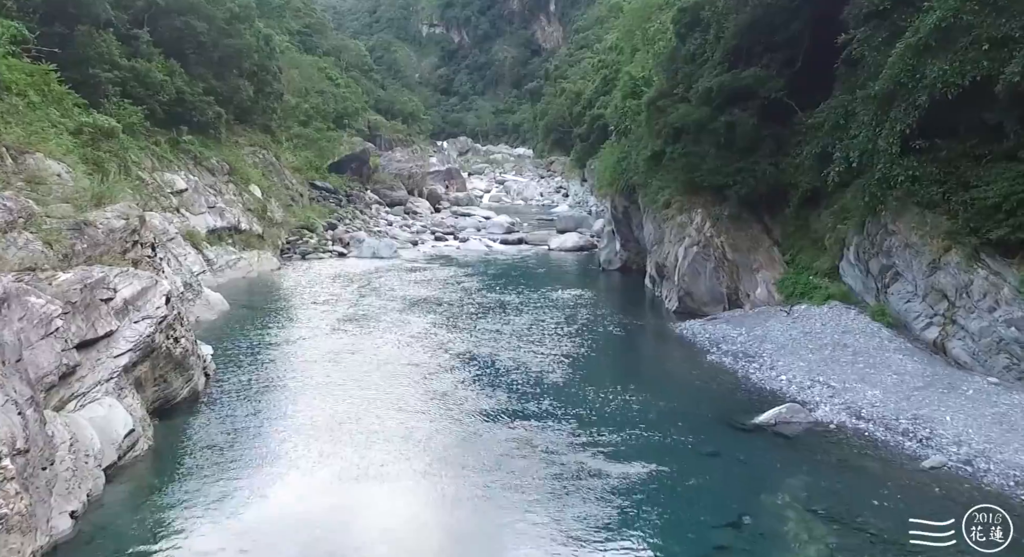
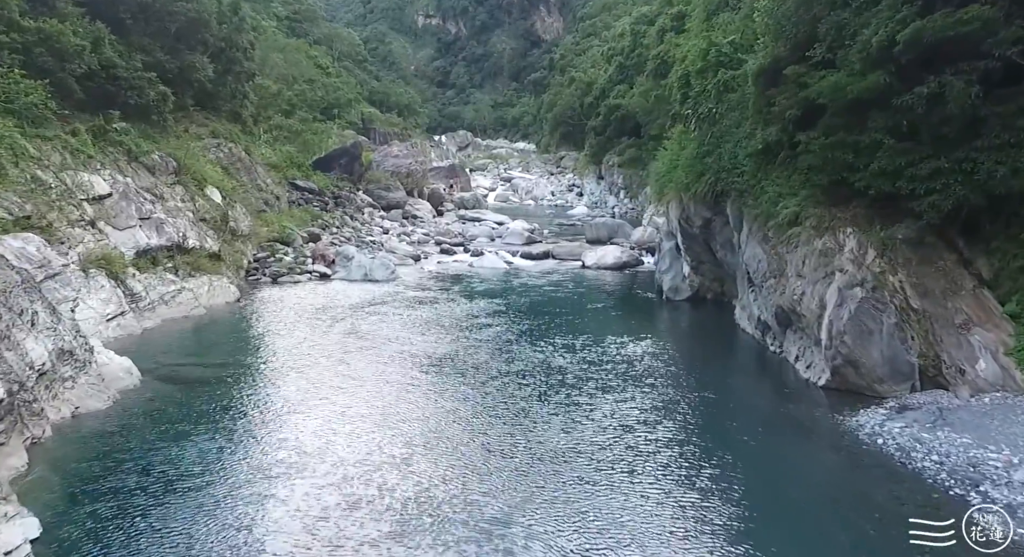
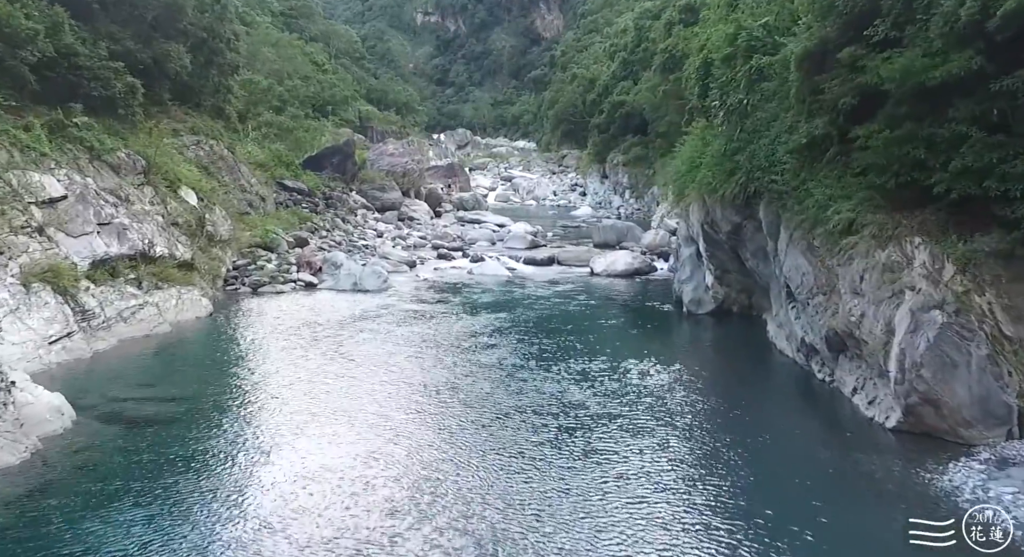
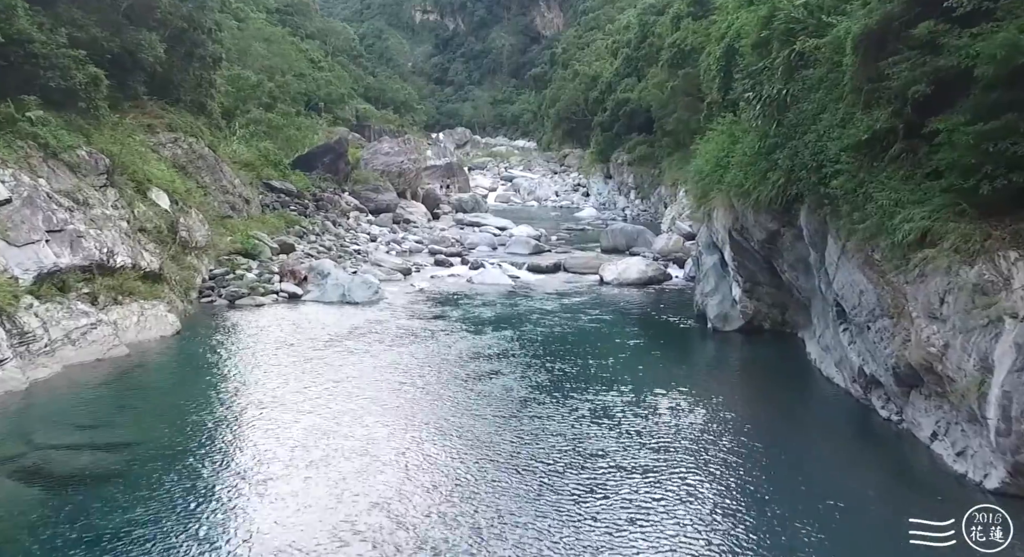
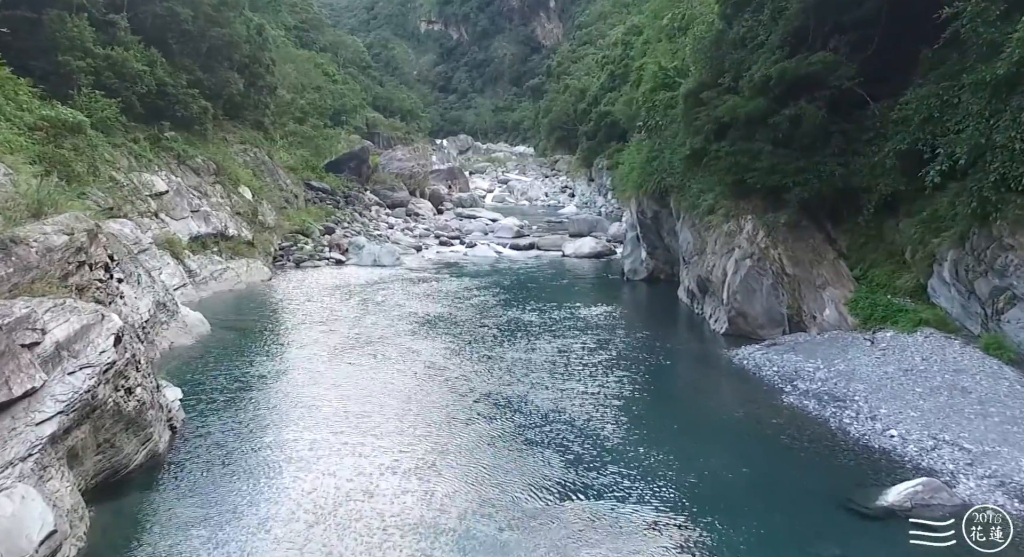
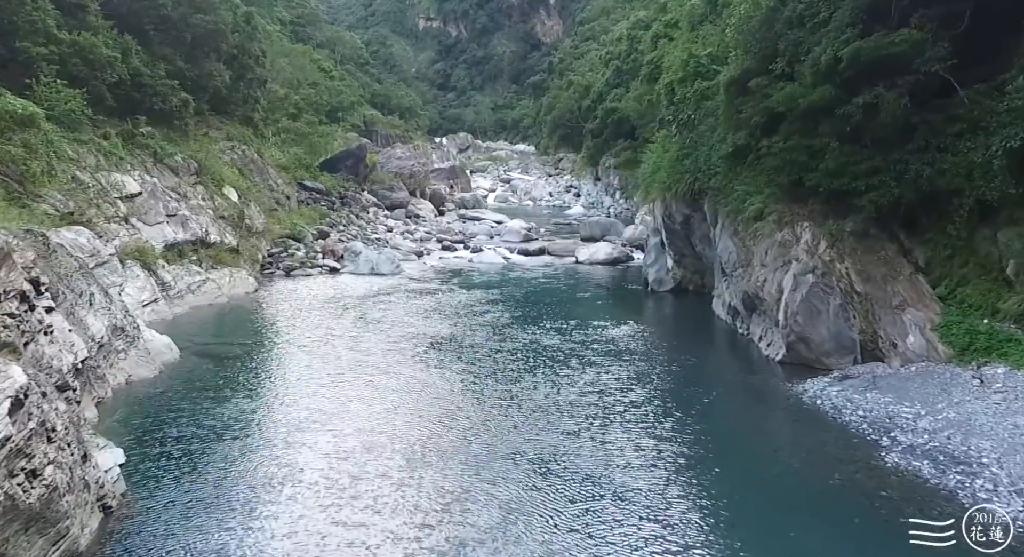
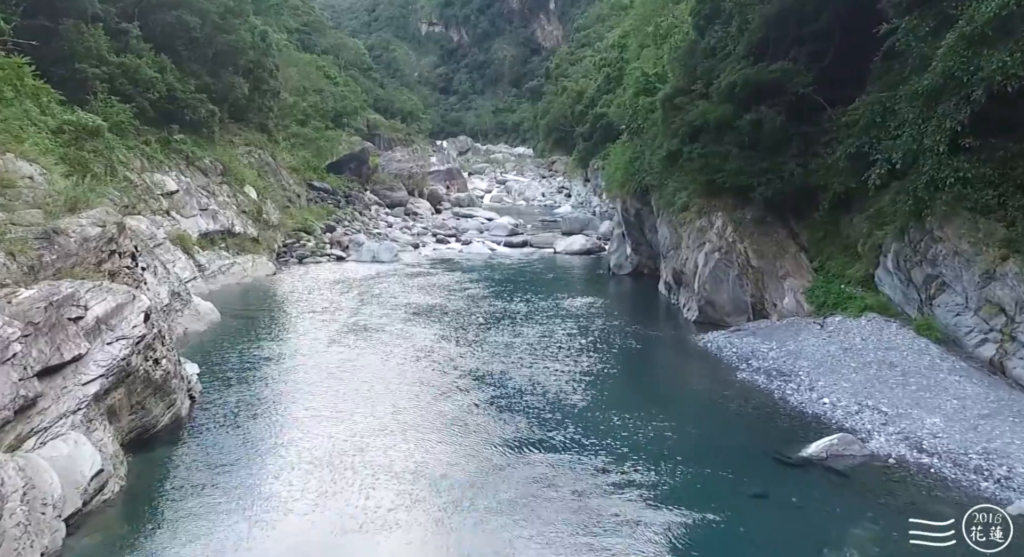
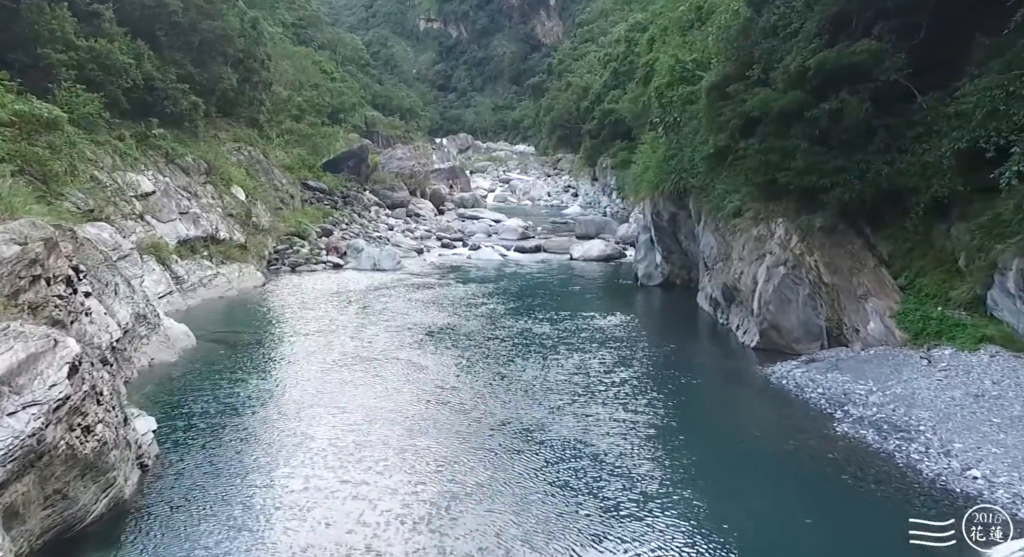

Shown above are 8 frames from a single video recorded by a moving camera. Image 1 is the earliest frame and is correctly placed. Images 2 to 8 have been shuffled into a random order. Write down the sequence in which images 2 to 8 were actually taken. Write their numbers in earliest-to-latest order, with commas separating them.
7, 5, 8, 6, 2, 3, 4
